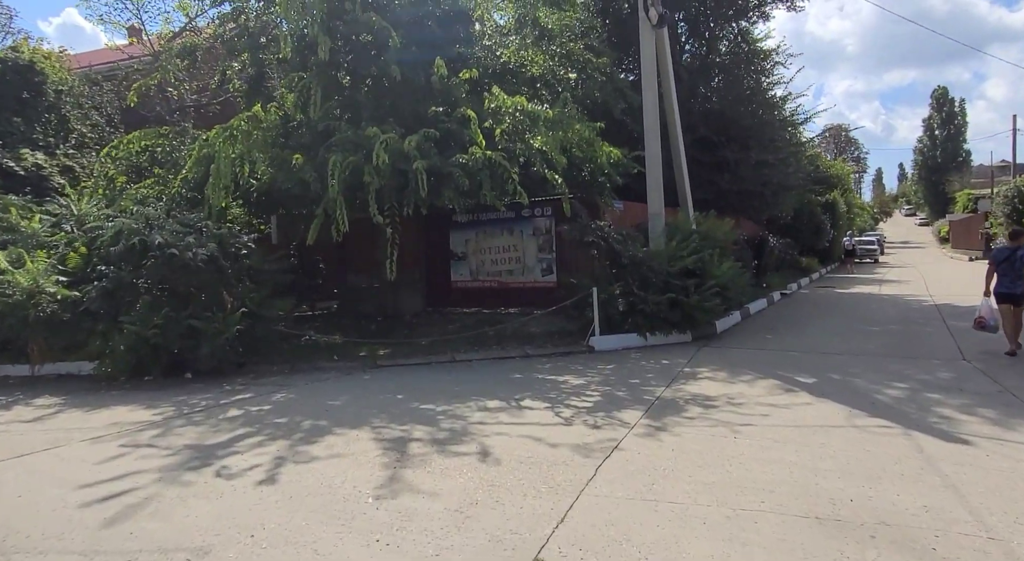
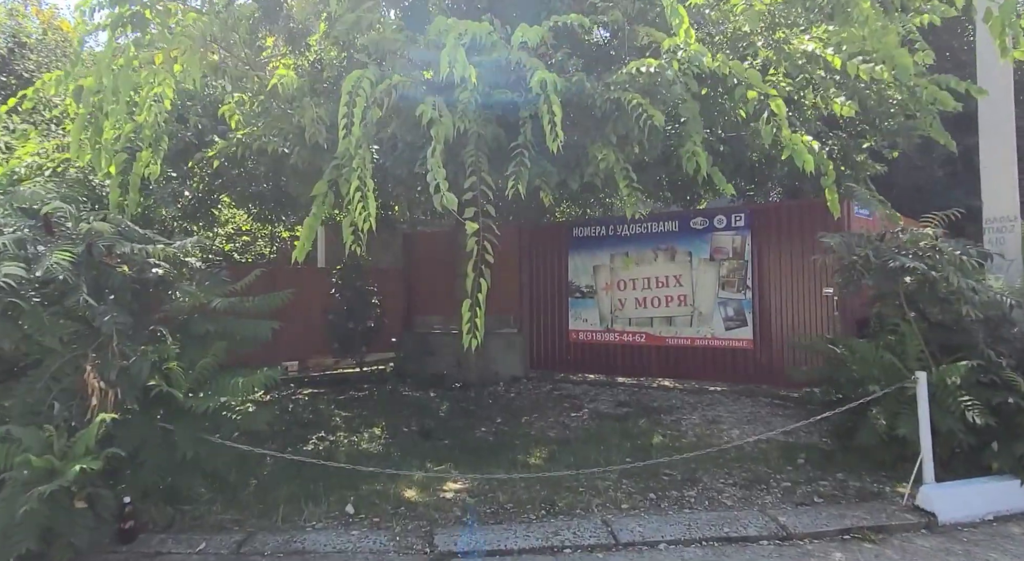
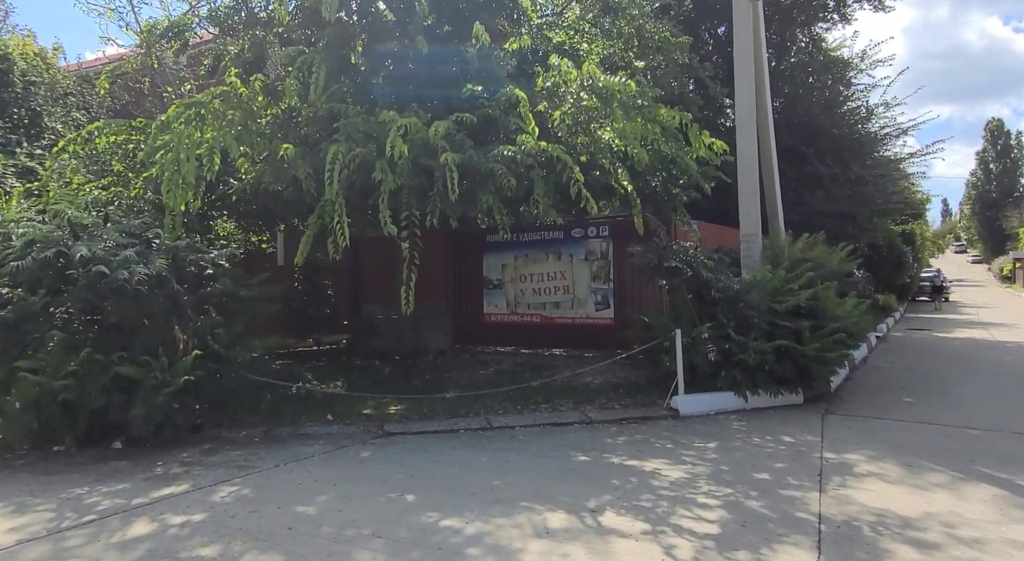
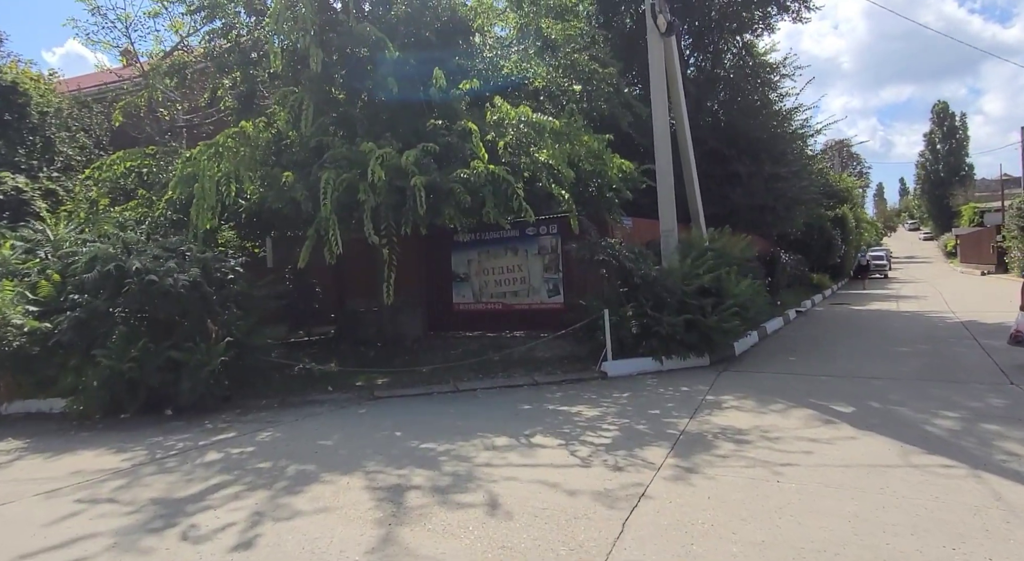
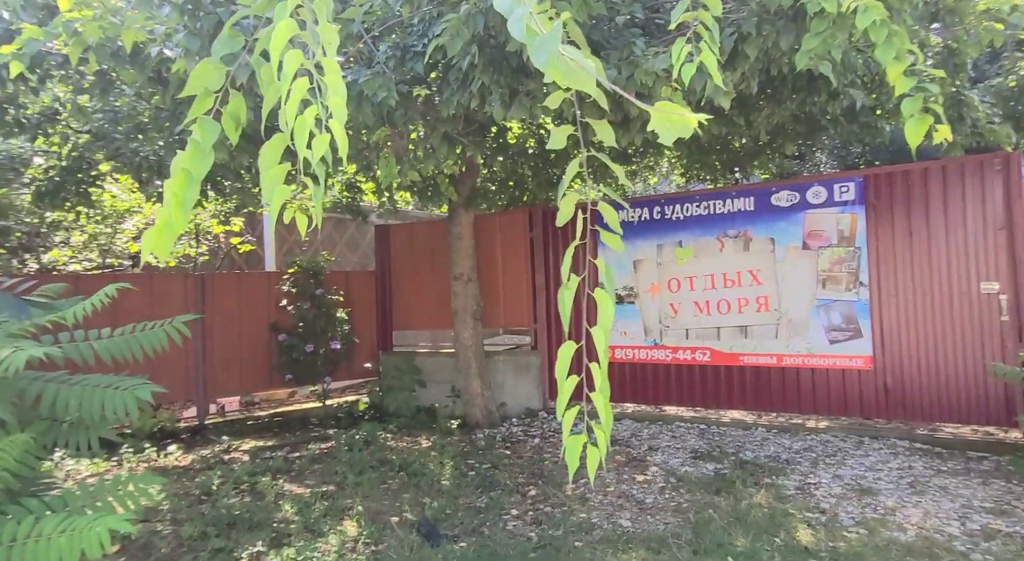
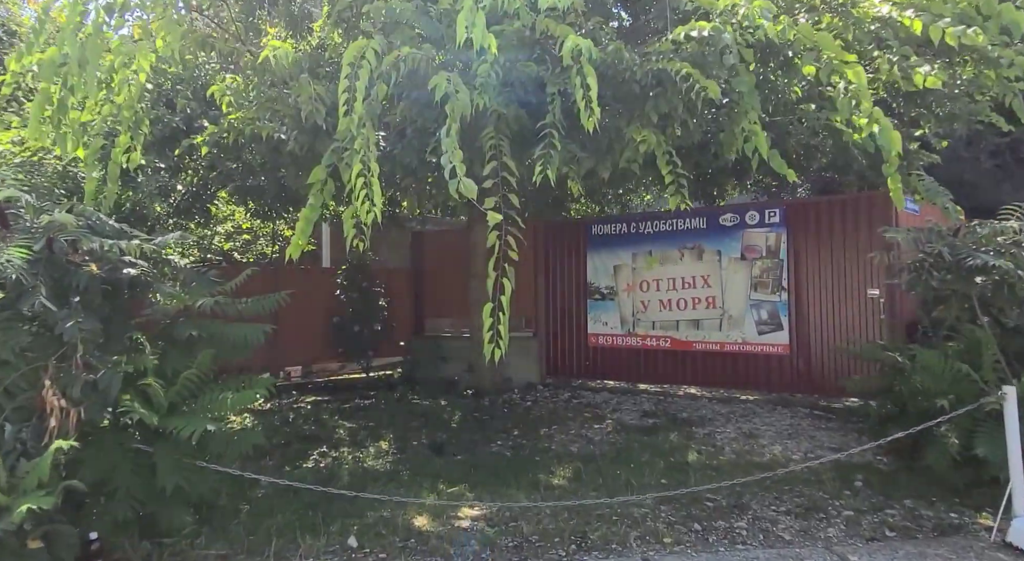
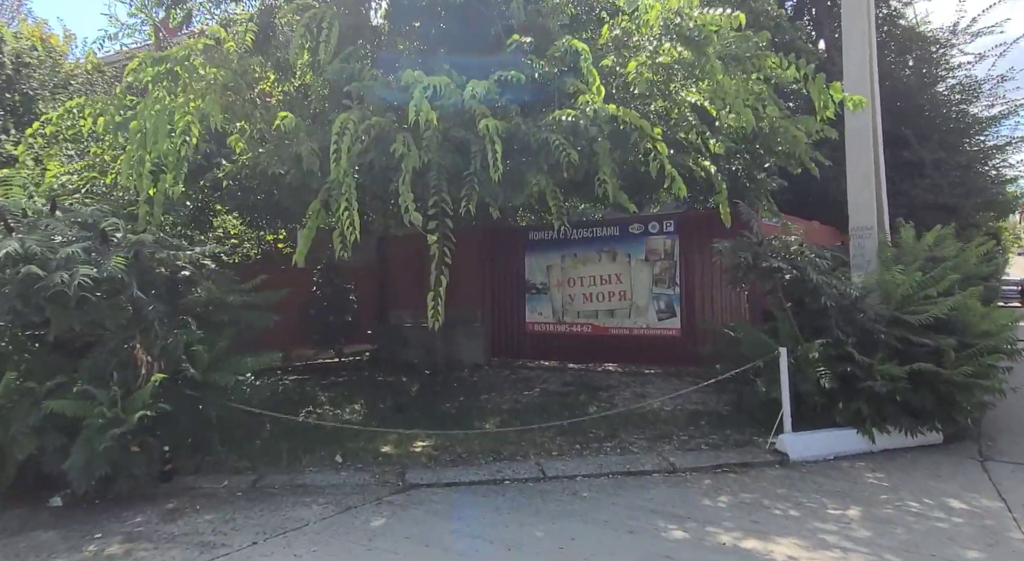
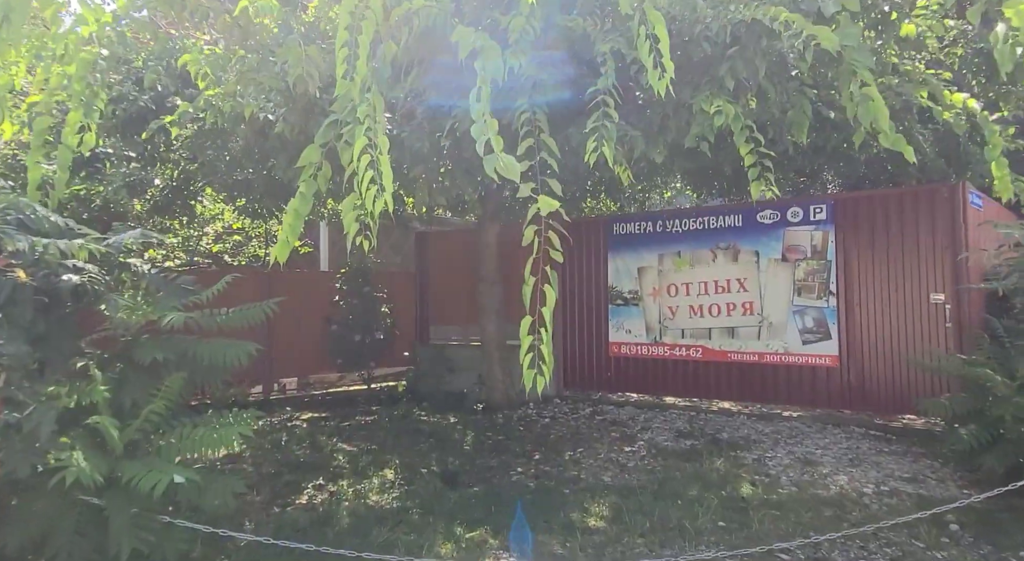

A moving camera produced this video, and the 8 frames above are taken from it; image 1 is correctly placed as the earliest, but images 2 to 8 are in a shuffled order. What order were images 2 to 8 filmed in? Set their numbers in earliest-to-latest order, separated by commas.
4, 3, 7, 2, 6, 8, 5
